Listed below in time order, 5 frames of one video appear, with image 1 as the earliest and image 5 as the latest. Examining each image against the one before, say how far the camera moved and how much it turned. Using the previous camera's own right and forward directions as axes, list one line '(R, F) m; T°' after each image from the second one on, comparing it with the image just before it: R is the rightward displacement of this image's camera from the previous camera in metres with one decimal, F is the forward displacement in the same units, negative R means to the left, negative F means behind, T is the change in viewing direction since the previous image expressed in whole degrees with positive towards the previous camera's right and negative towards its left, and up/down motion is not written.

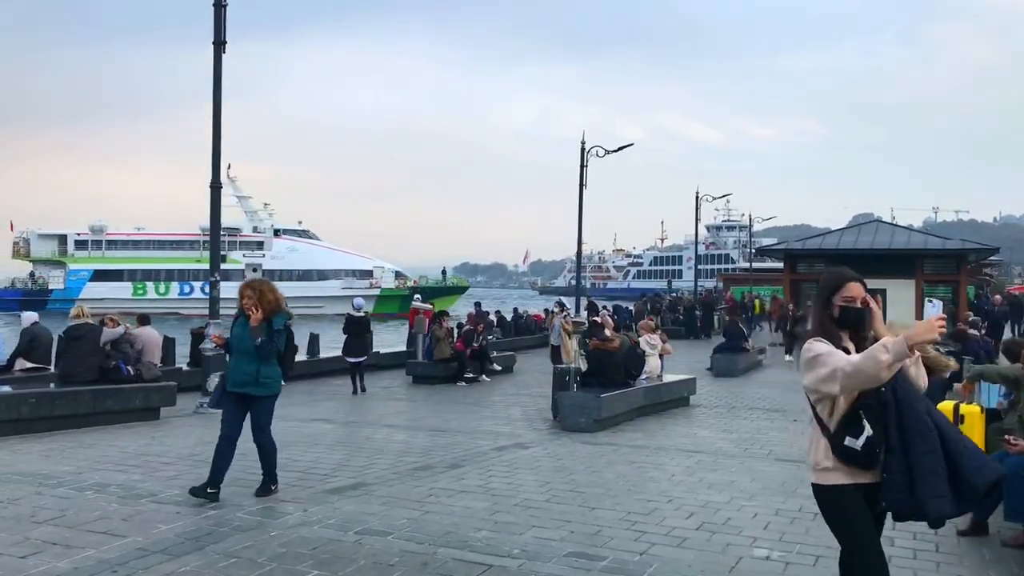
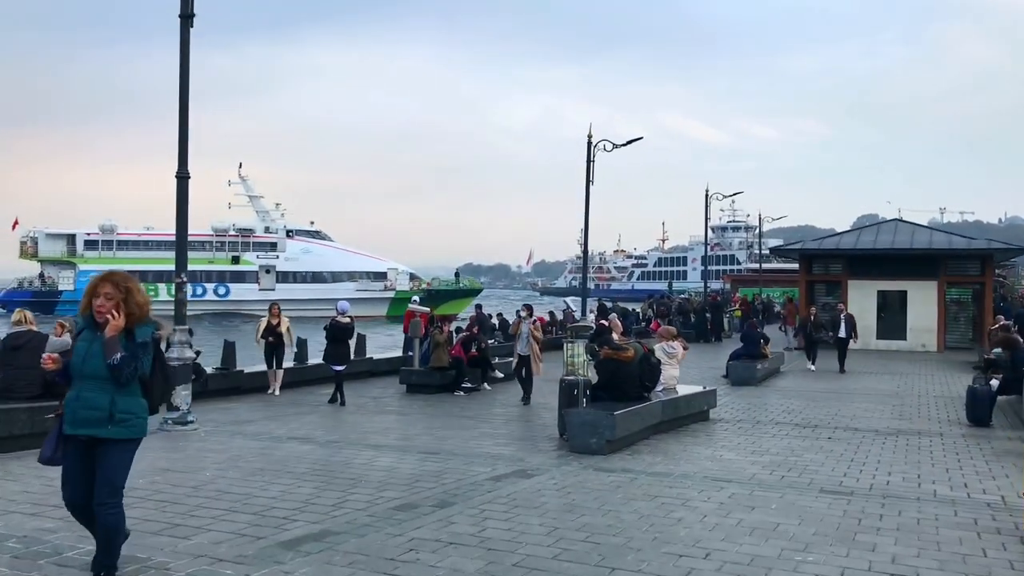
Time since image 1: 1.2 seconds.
(0.0, +1.3) m; 0°
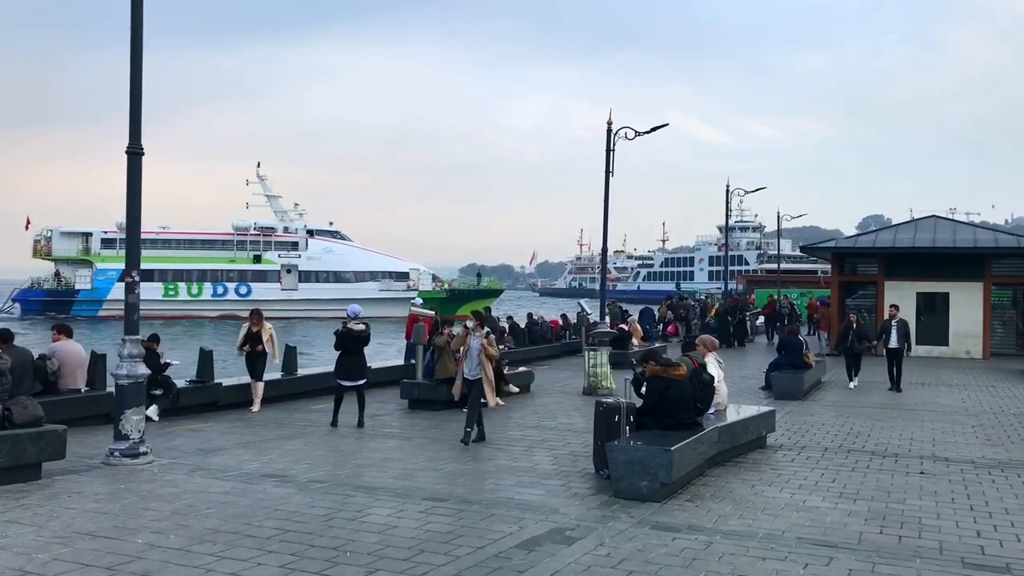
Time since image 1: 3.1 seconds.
(-0.2, +2.0) m; 0°
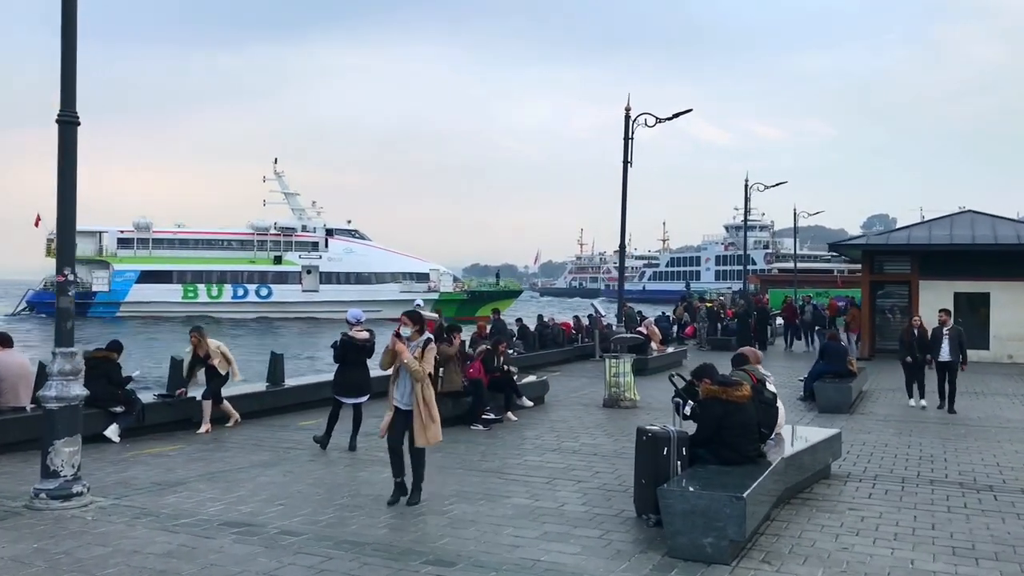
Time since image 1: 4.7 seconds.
(-0.1, +1.7) m; 0°
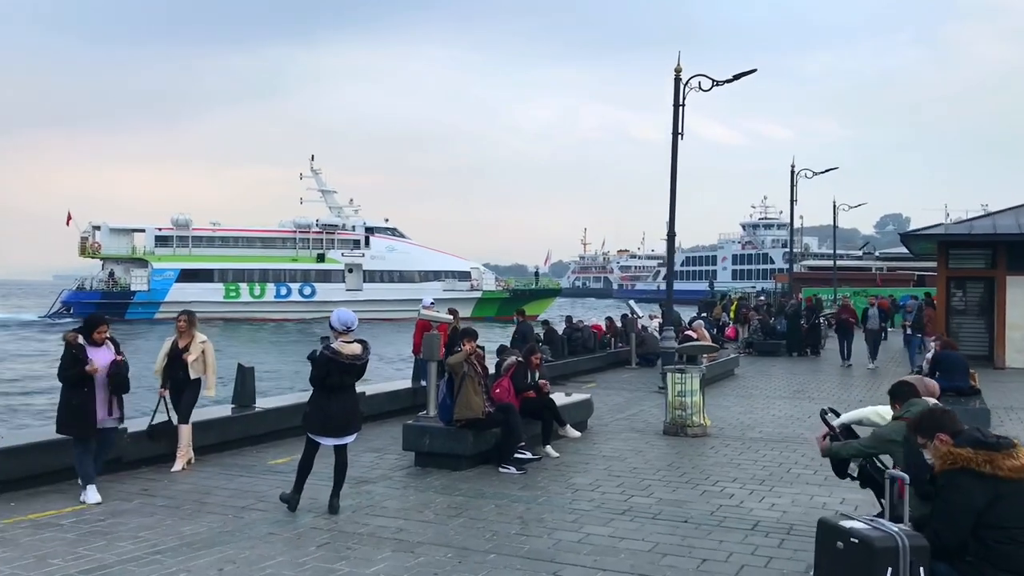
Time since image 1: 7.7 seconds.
(-0.3, +3.2) m; 0°
